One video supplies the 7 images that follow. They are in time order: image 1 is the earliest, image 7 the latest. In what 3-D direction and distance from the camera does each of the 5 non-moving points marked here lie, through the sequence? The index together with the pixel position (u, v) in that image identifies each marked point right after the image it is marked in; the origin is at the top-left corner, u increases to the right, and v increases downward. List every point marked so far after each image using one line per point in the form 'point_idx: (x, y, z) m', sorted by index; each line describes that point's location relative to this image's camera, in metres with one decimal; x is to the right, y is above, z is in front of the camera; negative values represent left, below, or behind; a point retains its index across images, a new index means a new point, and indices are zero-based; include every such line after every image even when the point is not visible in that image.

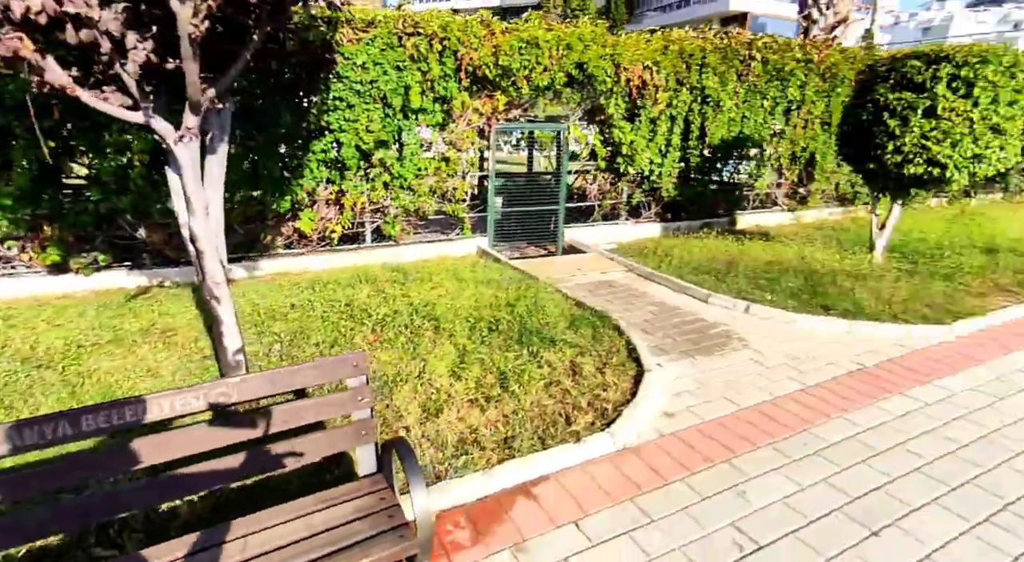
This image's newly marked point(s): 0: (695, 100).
0: (+2.0, +2.1, +6.0) m
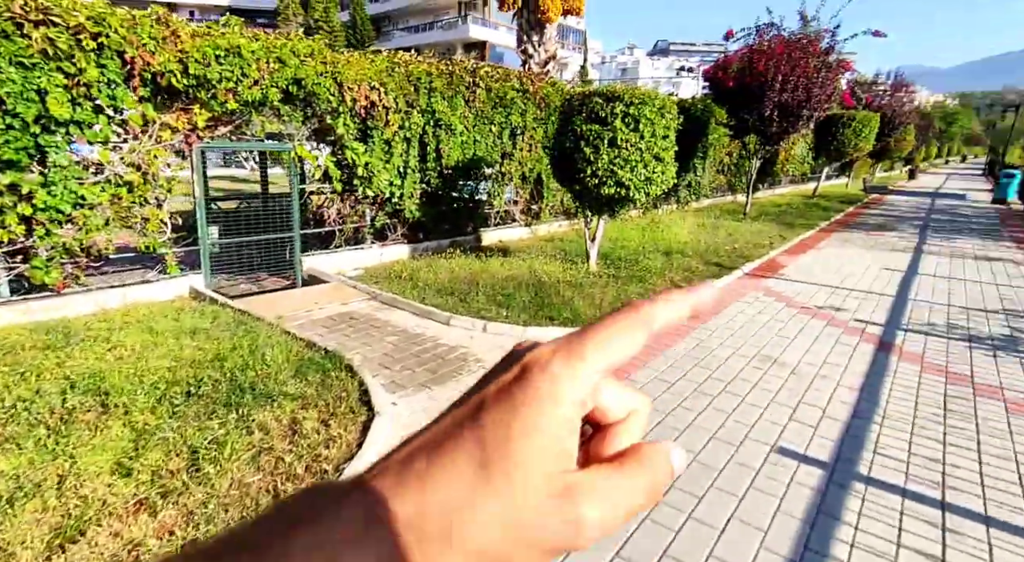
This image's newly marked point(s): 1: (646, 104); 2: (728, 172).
0: (-1.0, +1.8, +6.1) m
1: (+1.5, +2.0, +6.1) m
2: (+6.5, +3.3, +16.0) m
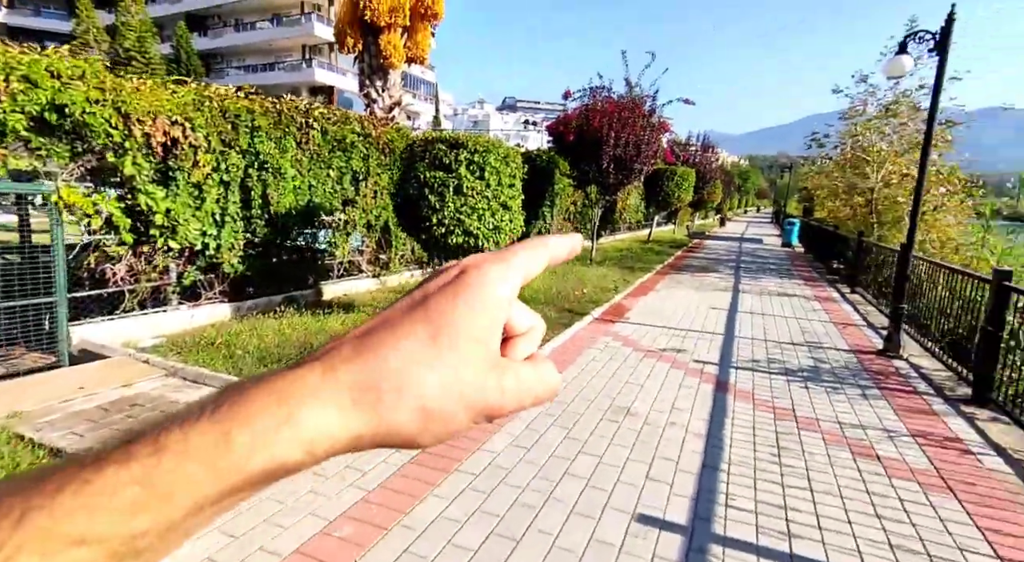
0: (-2.7, +1.2, +5.4) m
1: (-0.3, +1.5, +6.0) m
2: (+1.9, +2.0, +16.9) m
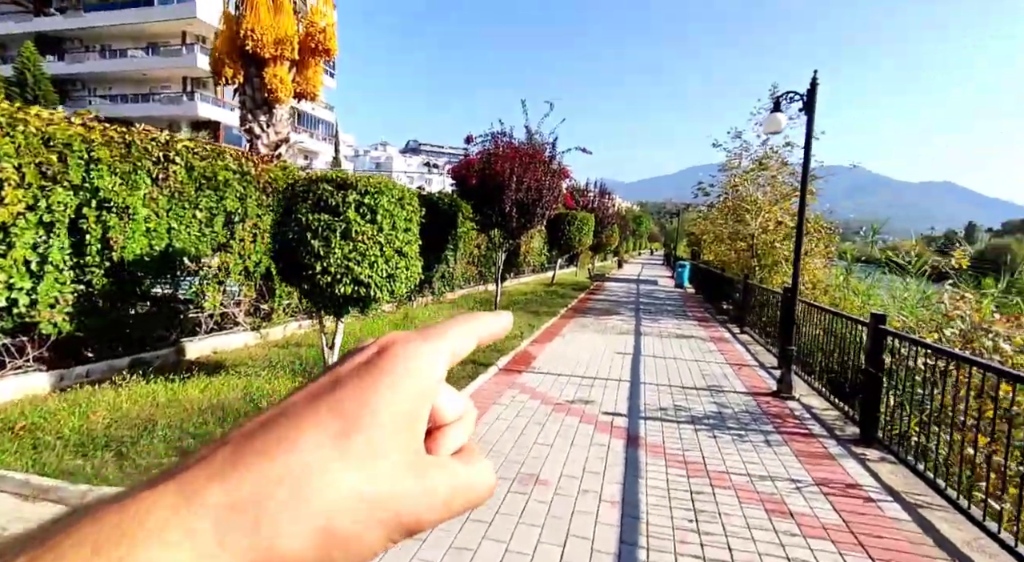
0: (-3.6, +0.7, +4.5) m
1: (-1.4, +0.9, +5.6) m
2: (-1.1, +0.6, +16.7) m
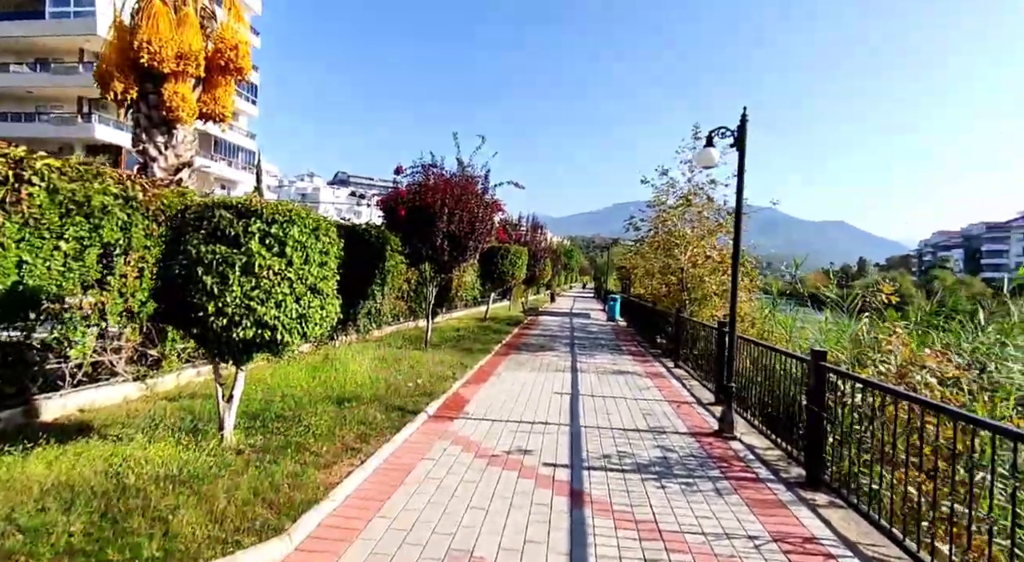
0: (-4.1, +0.4, +3.6) m
1: (-2.0, +0.5, +4.9) m
2: (-3.1, -0.5, +15.9) m
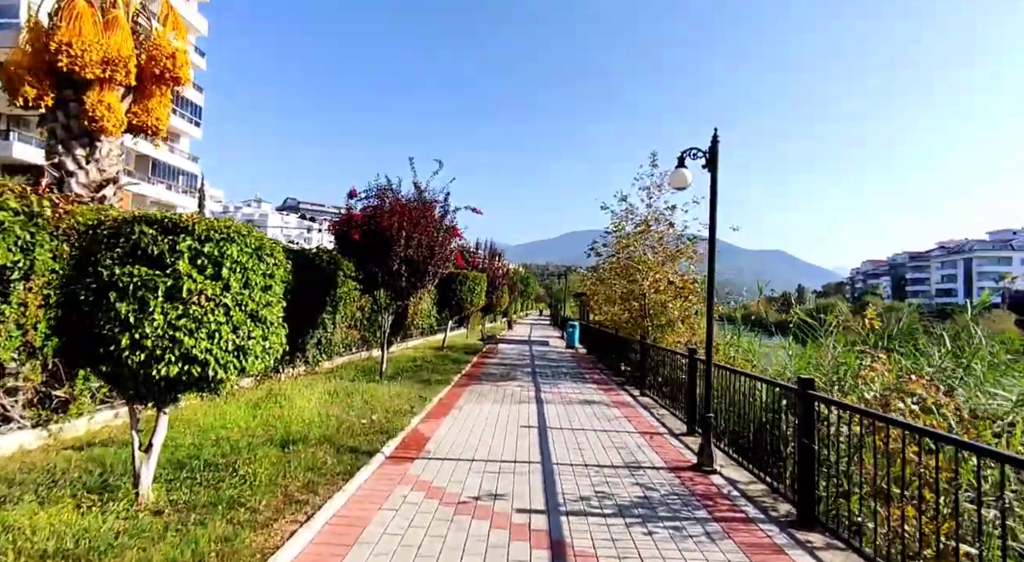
0: (-4.2, +0.2, +2.7) m
1: (-2.3, +0.3, +4.3) m
2: (-4.3, -1.3, +15.1) m
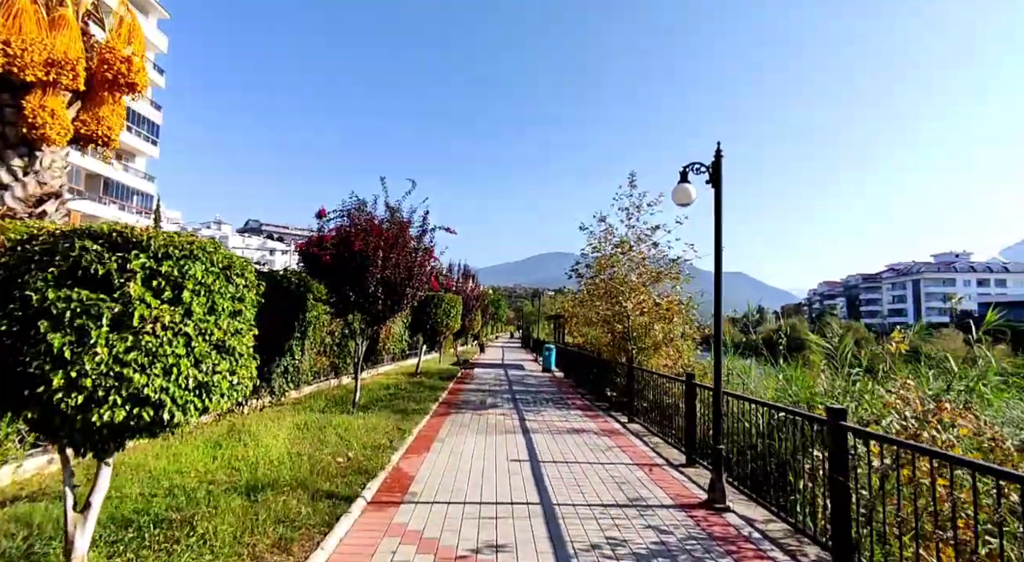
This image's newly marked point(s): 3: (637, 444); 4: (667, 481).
0: (-4.1, +0.1, +2.0) m
1: (-2.2, +0.1, +3.6) m
2: (-4.9, -1.9, +14.2) m
3: (+2.1, -2.8, +9.1) m
4: (+2.0, -2.6, +6.9) m
